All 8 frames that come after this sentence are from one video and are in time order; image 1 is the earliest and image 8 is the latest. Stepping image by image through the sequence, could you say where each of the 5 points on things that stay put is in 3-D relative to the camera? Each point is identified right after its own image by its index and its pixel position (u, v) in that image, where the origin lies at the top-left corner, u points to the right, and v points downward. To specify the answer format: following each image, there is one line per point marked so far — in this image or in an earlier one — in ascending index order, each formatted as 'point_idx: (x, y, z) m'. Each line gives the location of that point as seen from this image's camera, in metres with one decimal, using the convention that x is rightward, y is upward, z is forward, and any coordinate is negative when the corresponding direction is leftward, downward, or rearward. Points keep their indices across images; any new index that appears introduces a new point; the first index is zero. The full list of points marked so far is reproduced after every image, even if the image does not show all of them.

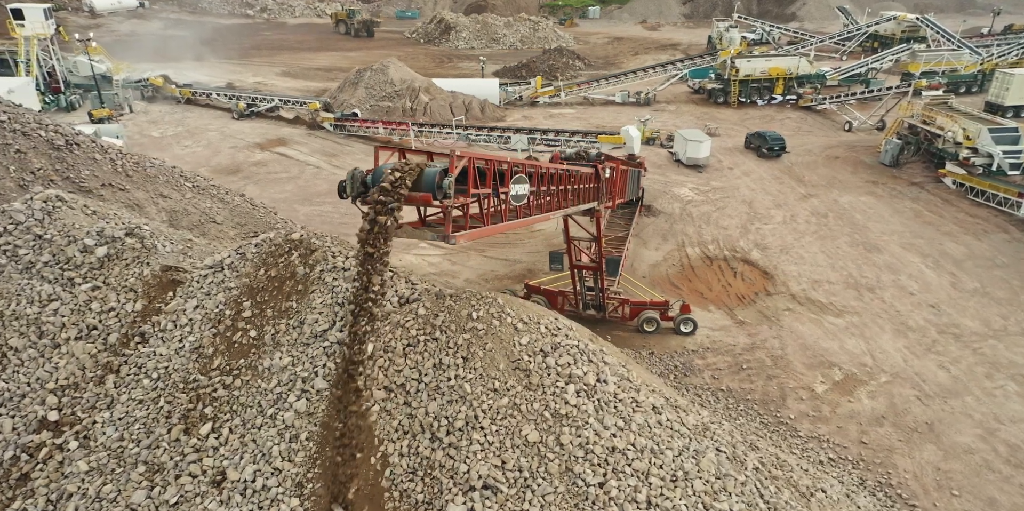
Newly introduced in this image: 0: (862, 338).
0: (+9.7, -2.3, +16.7) m
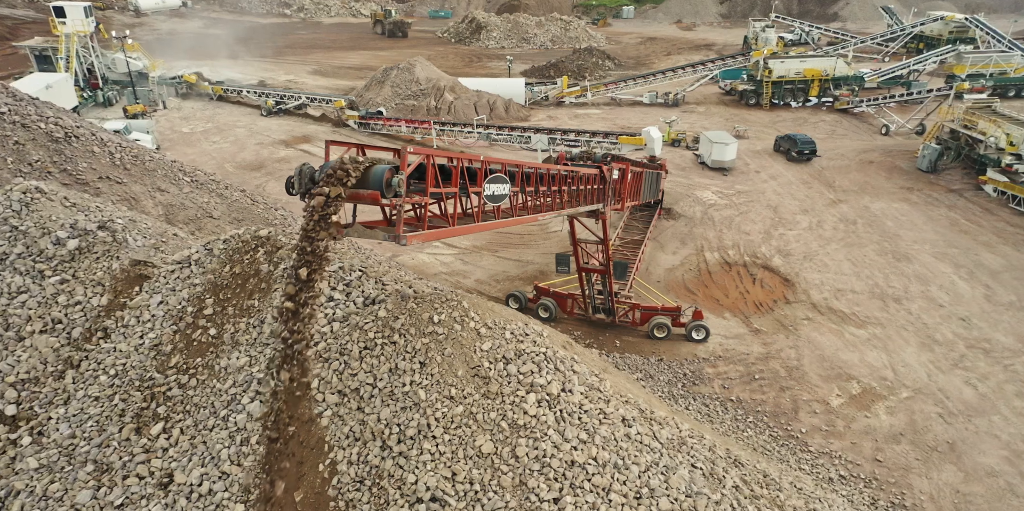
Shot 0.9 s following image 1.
0: (+9.9, -2.5, +16.0) m
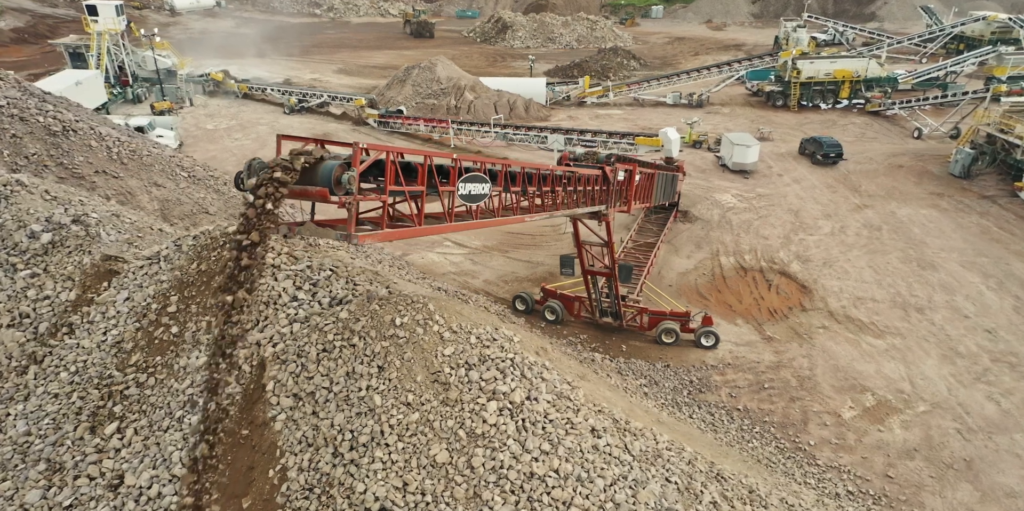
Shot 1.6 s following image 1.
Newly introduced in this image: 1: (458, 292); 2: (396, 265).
0: (+10.0, -2.7, +15.4) m
1: (-1.4, -0.9, +15.7) m
2: (-2.9, -0.2, +14.6) m
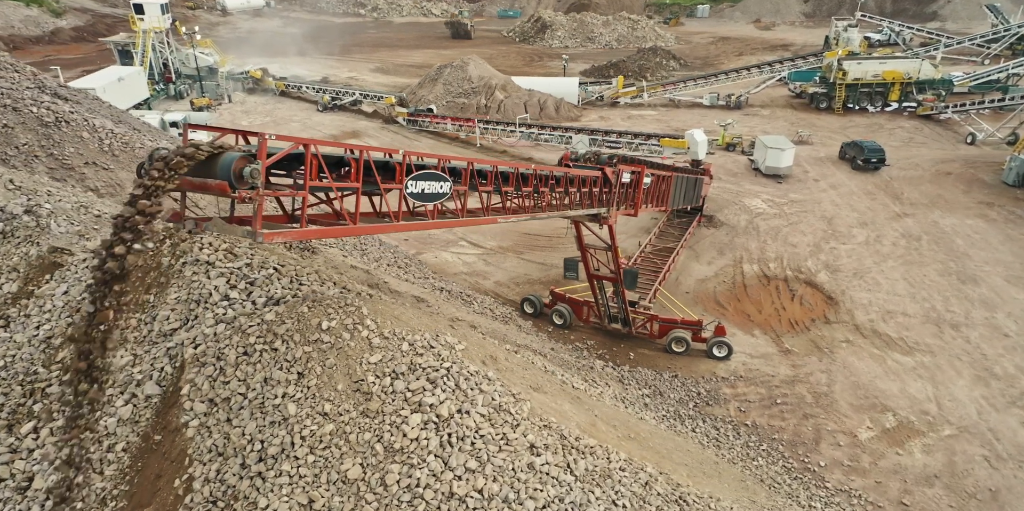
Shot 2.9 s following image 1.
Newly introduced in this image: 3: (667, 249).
0: (+10.1, -3.0, +14.5) m
1: (-1.3, -0.9, +15.5) m
2: (-2.8, -0.2, +14.5) m
3: (+5.1, +0.2, +19.9) m
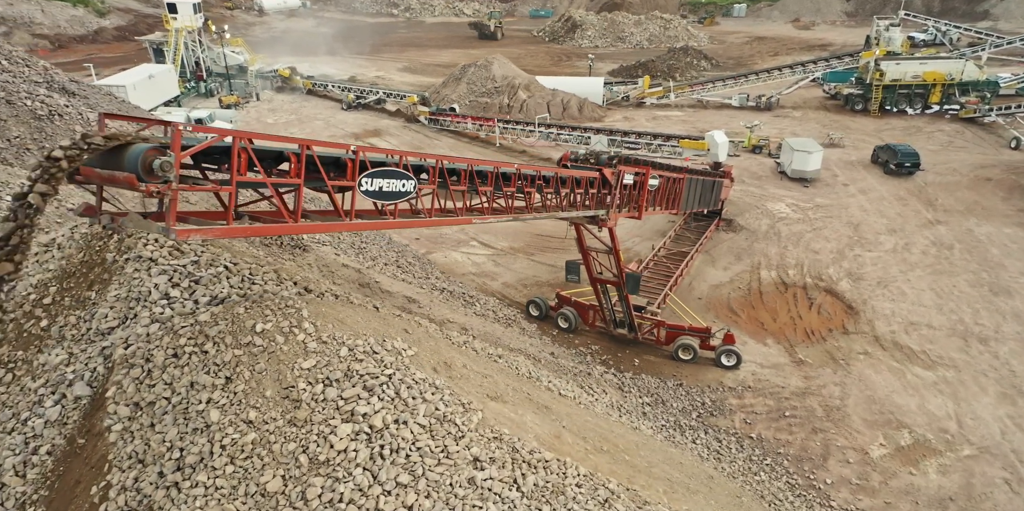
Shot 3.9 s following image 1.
0: (+10.1, -3.3, +13.8) m
1: (-1.2, -0.9, +15.4) m
2: (-2.7, -0.1, +14.5) m
3: (+5.5, +0.1, +19.5) m
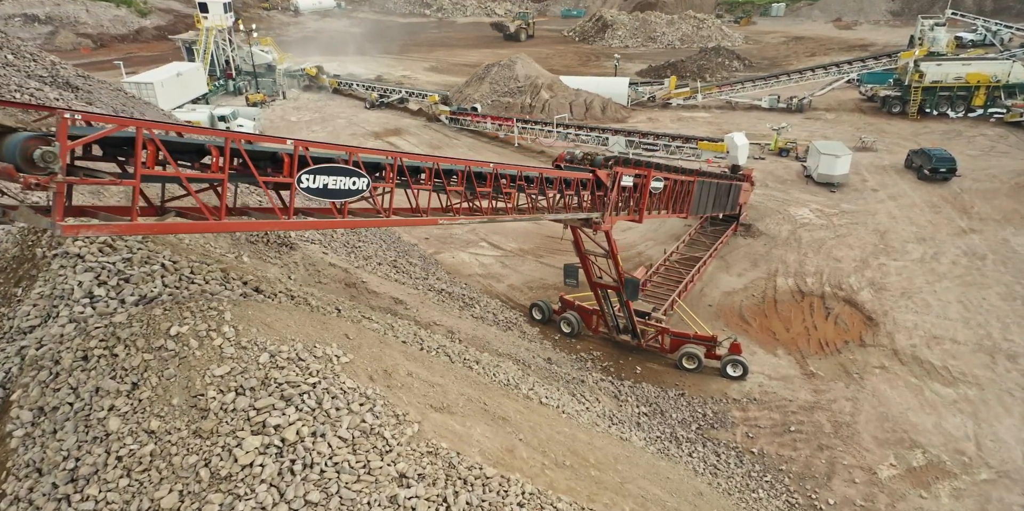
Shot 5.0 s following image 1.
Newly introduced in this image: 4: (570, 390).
0: (+10.0, -3.5, +13.0) m
1: (-1.1, -1.0, +15.2) m
2: (-2.7, -0.1, +14.4) m
3: (+5.7, -0.1, +18.9) m
4: (+1.1, -2.6, +11.4) m
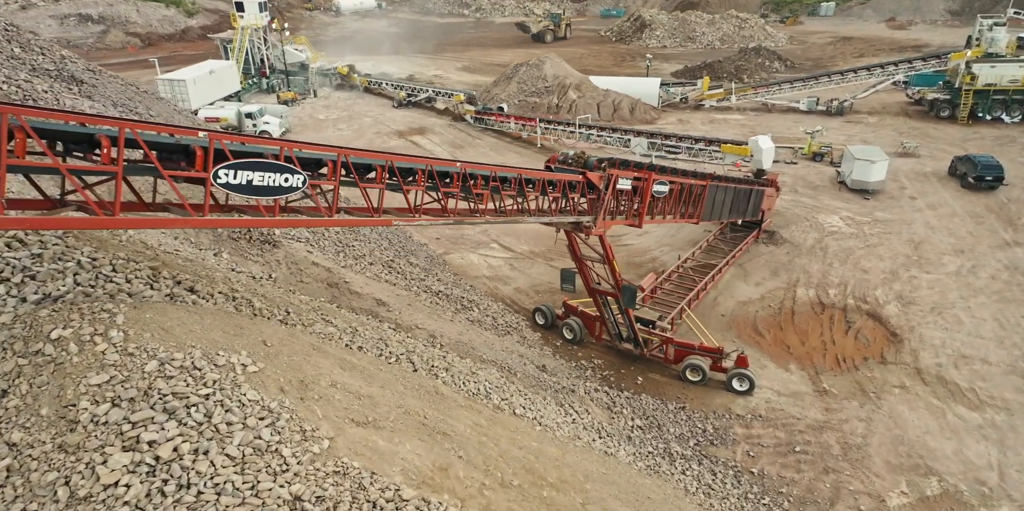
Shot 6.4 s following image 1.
0: (+9.8, -3.8, +12.1) m
1: (-1.1, -1.0, +14.9) m
2: (-2.7, -0.1, +14.2) m
3: (+6.0, -0.3, +18.2) m
4: (+0.8, -2.6, +11.0) m
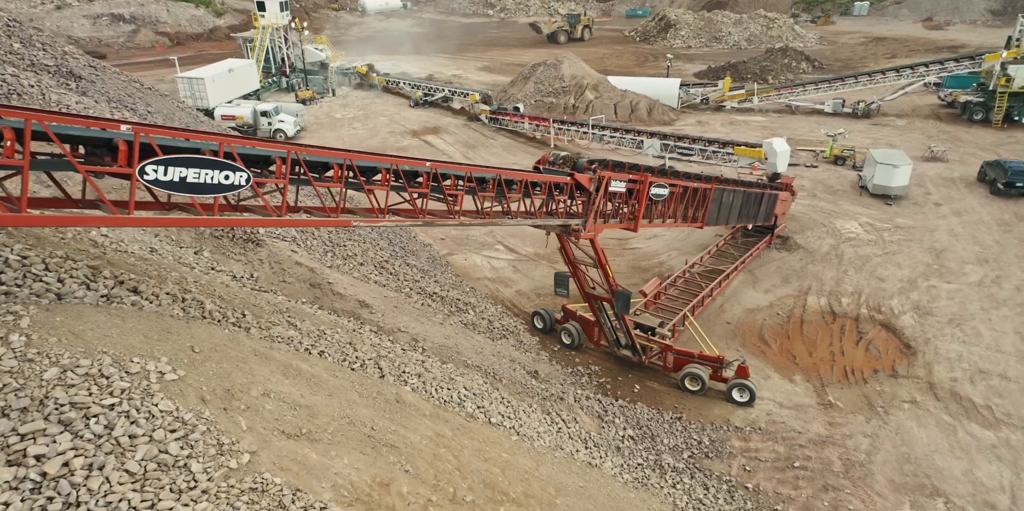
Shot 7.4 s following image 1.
0: (+9.5, -4.0, +11.4) m
1: (-1.2, -1.1, +14.7) m
2: (-2.8, -0.2, +14.1) m
3: (+6.1, -0.5, +17.8) m
4: (+0.6, -2.7, +10.7) m
